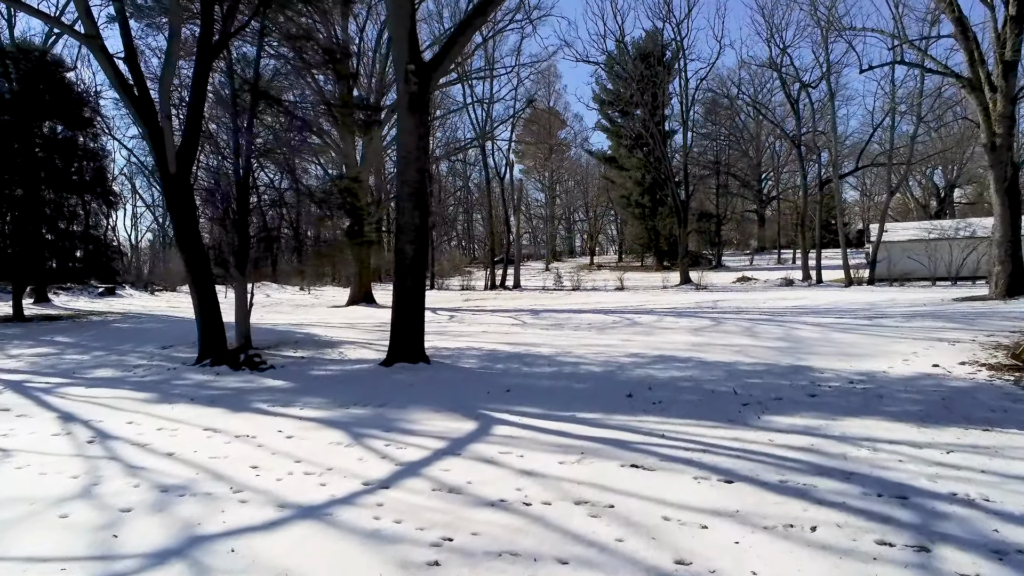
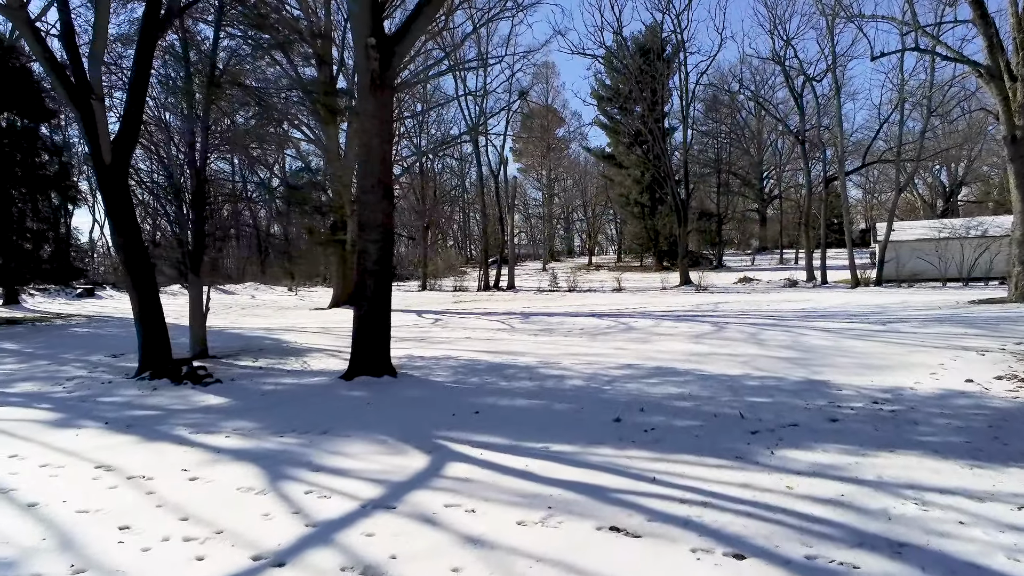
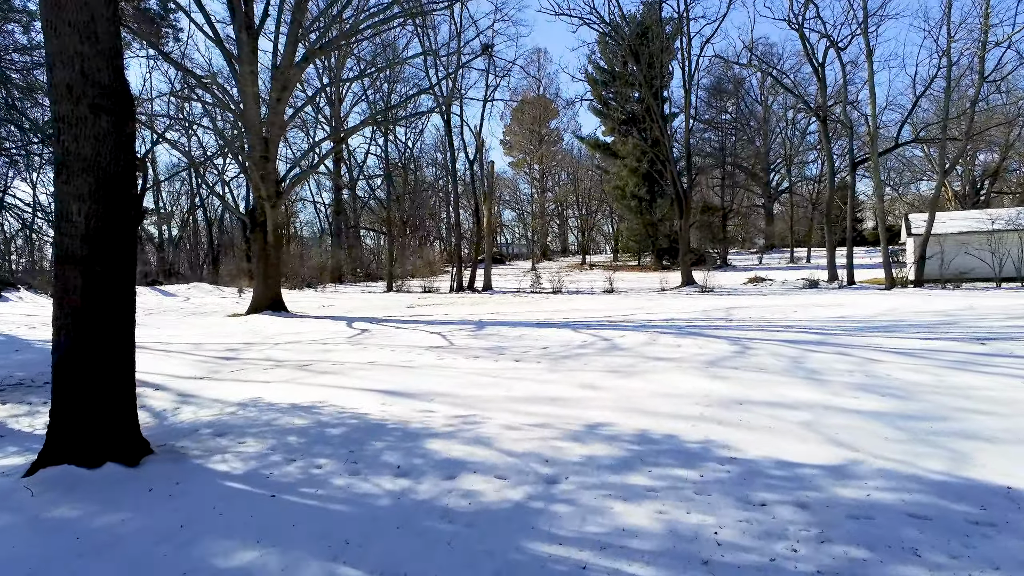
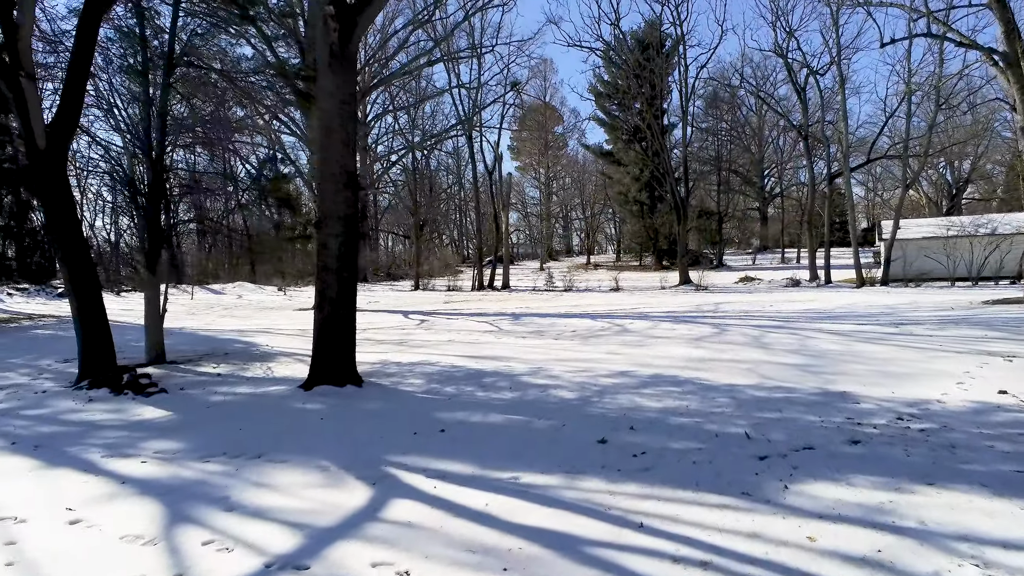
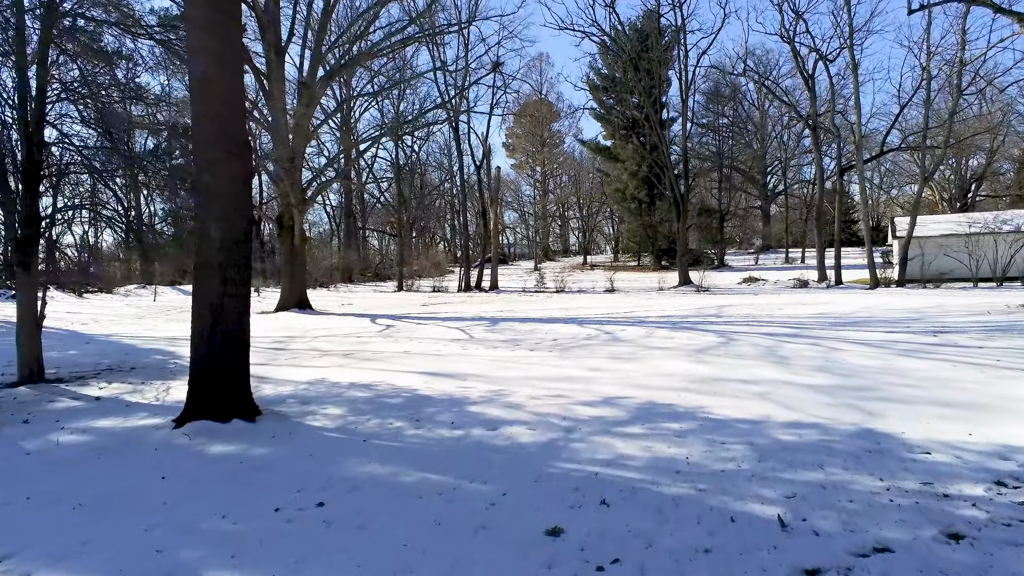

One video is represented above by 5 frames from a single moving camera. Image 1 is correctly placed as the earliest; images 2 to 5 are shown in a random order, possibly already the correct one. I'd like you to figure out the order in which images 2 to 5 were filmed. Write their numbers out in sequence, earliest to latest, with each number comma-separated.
2, 4, 5, 3
